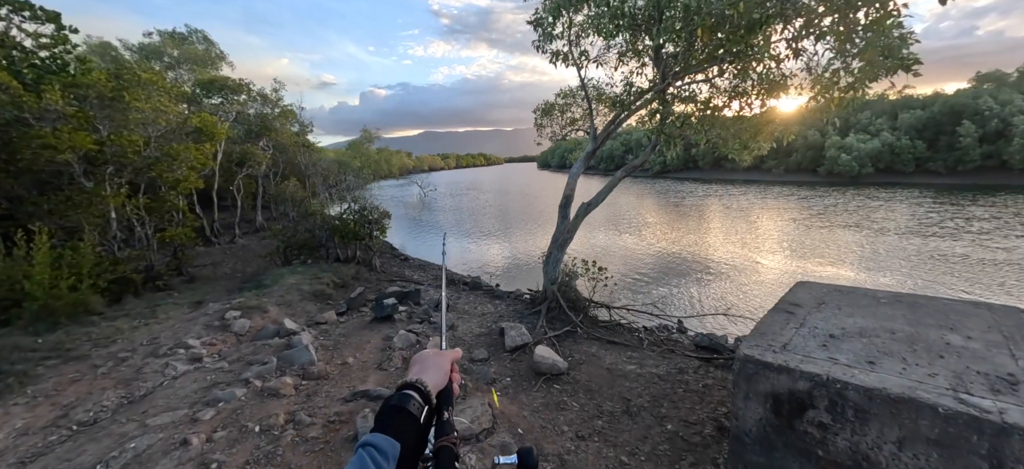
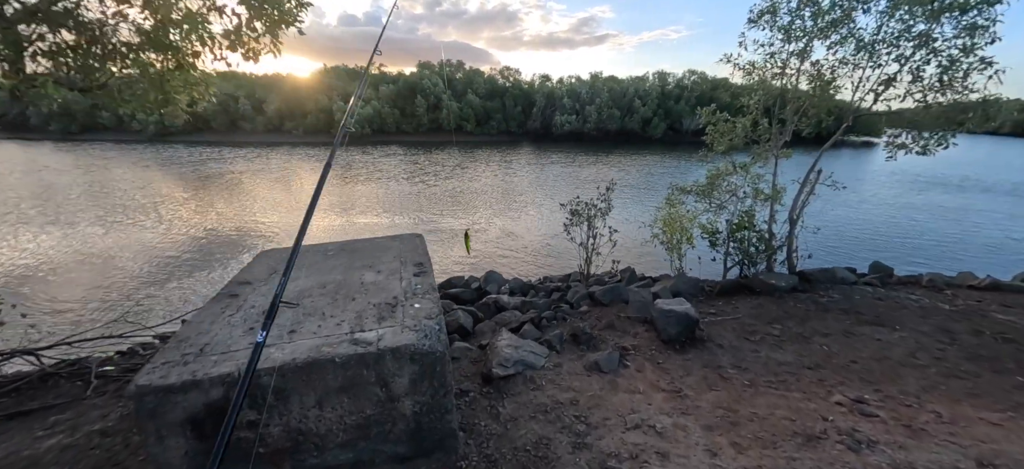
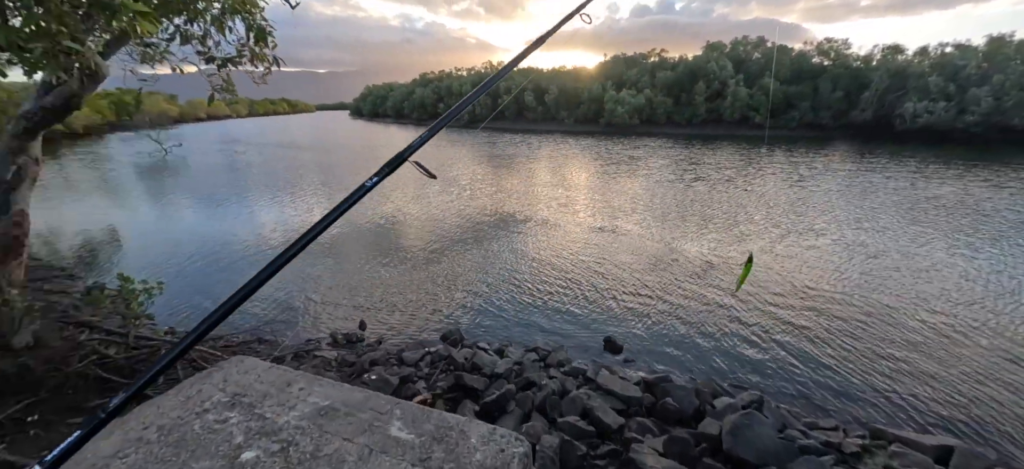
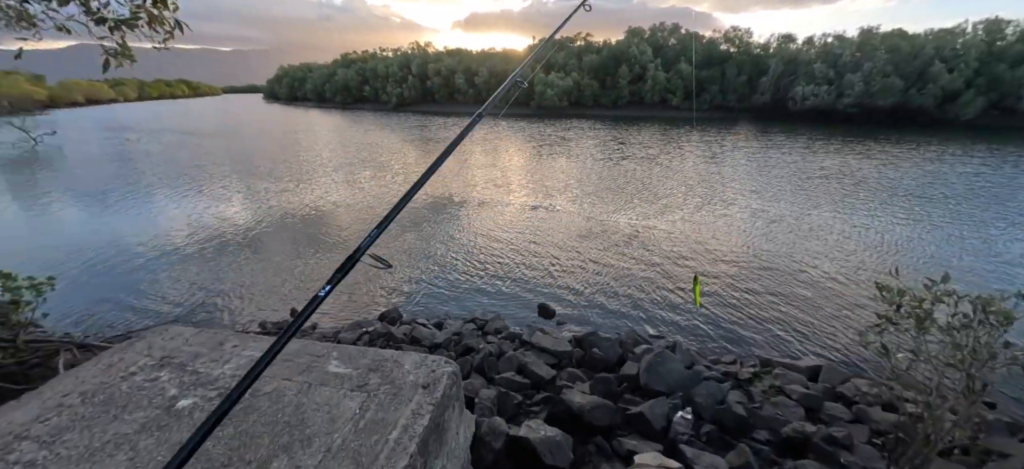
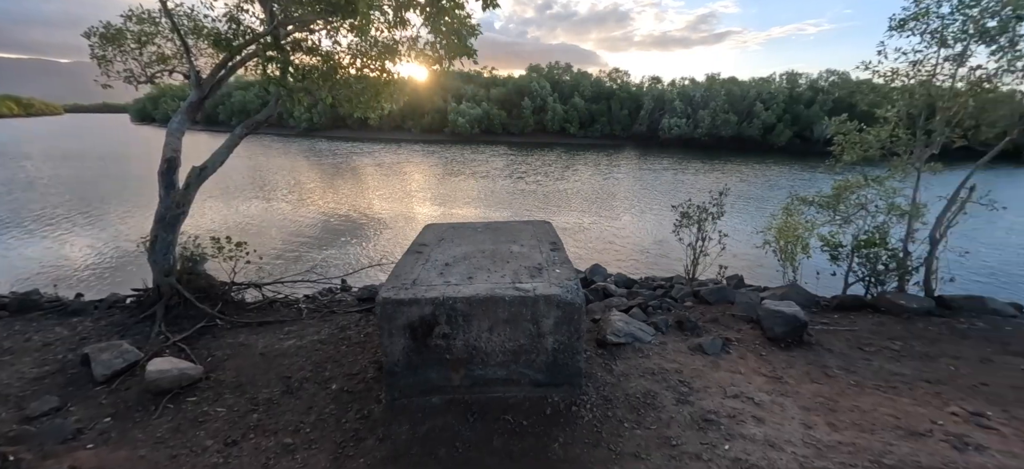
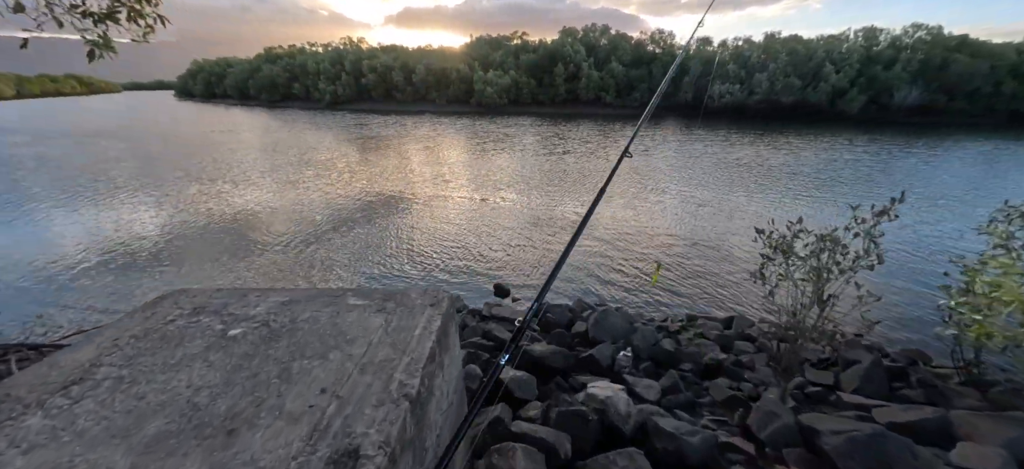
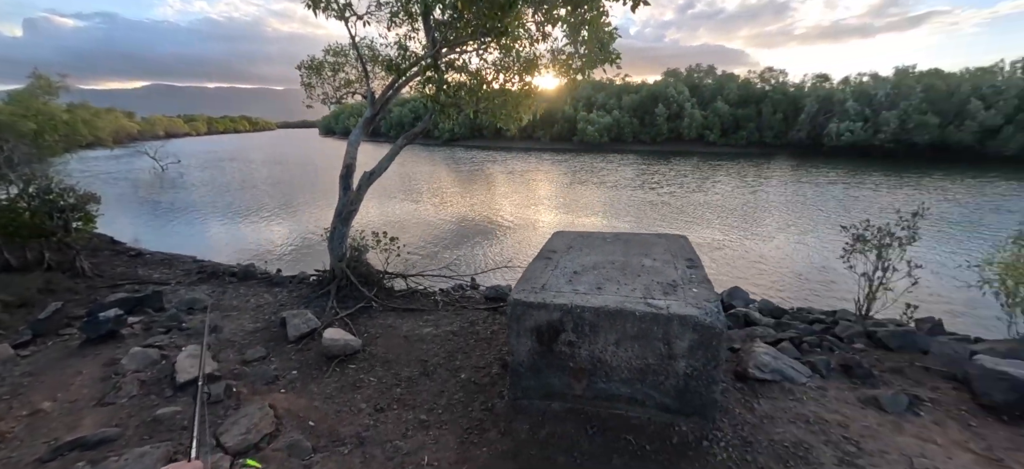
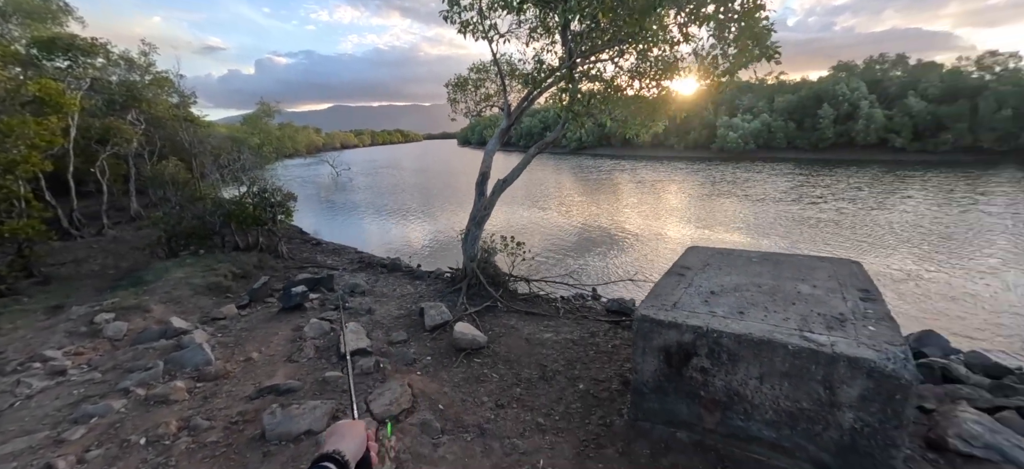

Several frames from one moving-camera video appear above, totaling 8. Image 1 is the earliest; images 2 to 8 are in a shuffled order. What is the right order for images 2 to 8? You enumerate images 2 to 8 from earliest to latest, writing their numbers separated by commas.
8, 7, 5, 2, 6, 4, 3
